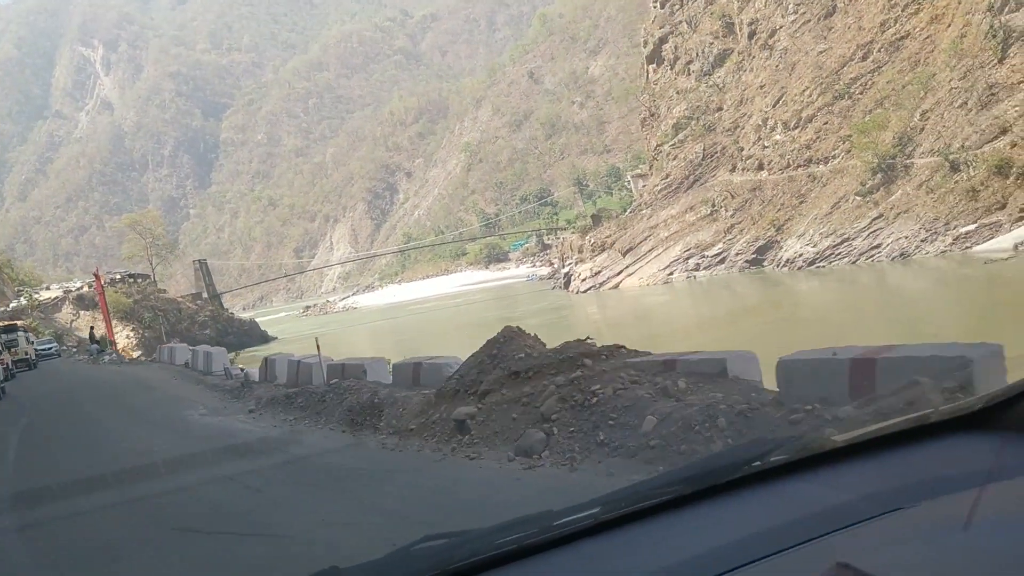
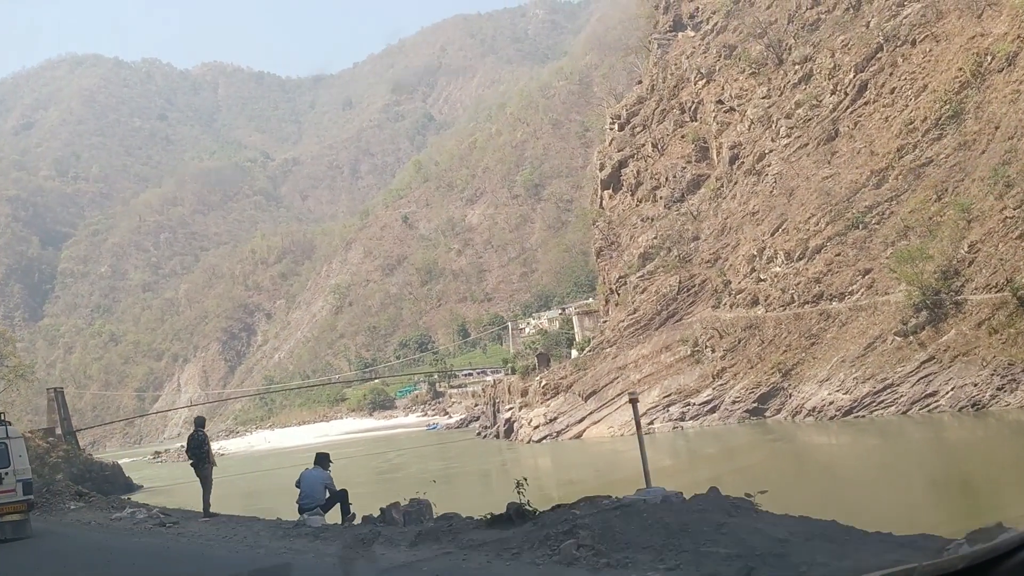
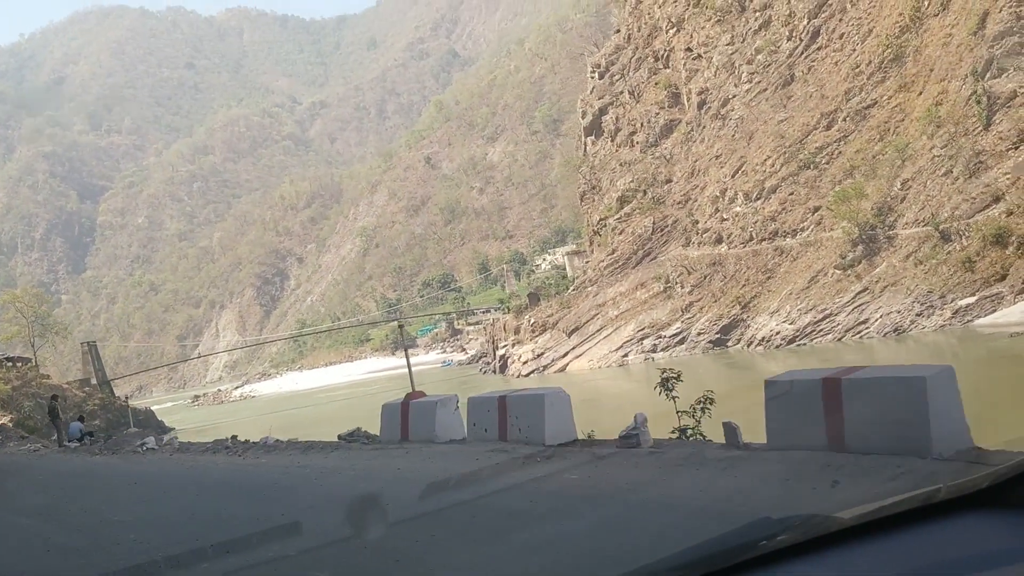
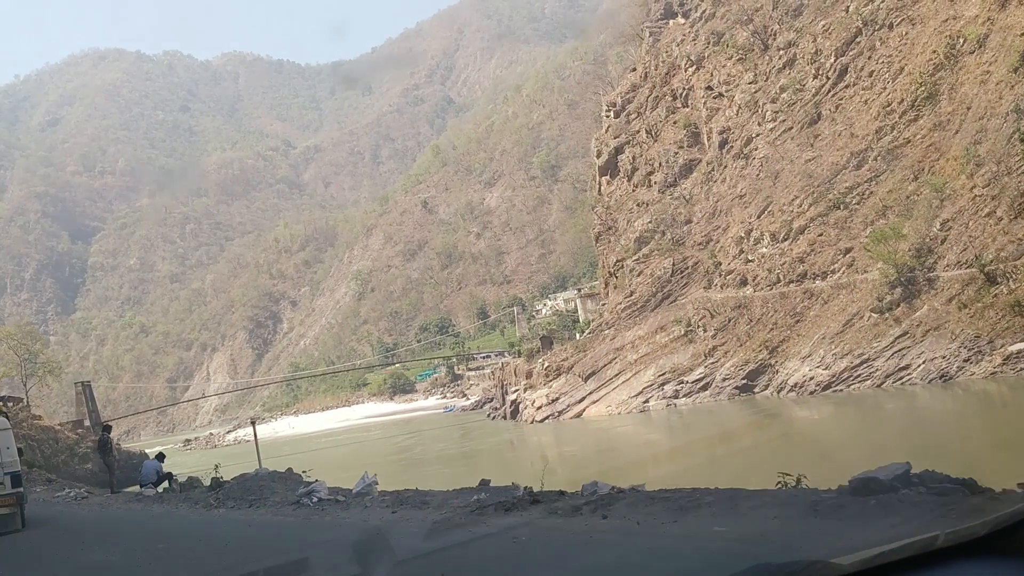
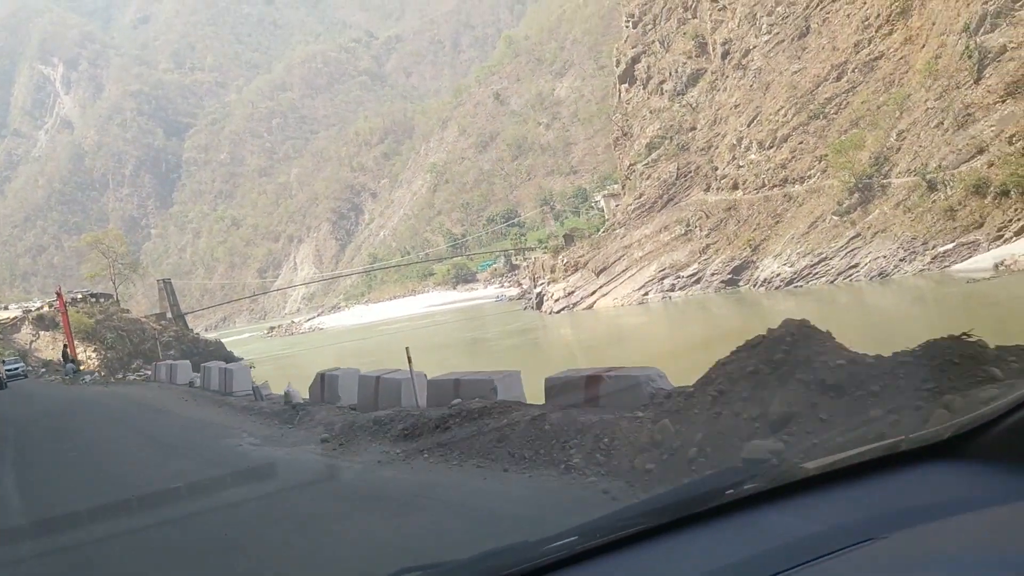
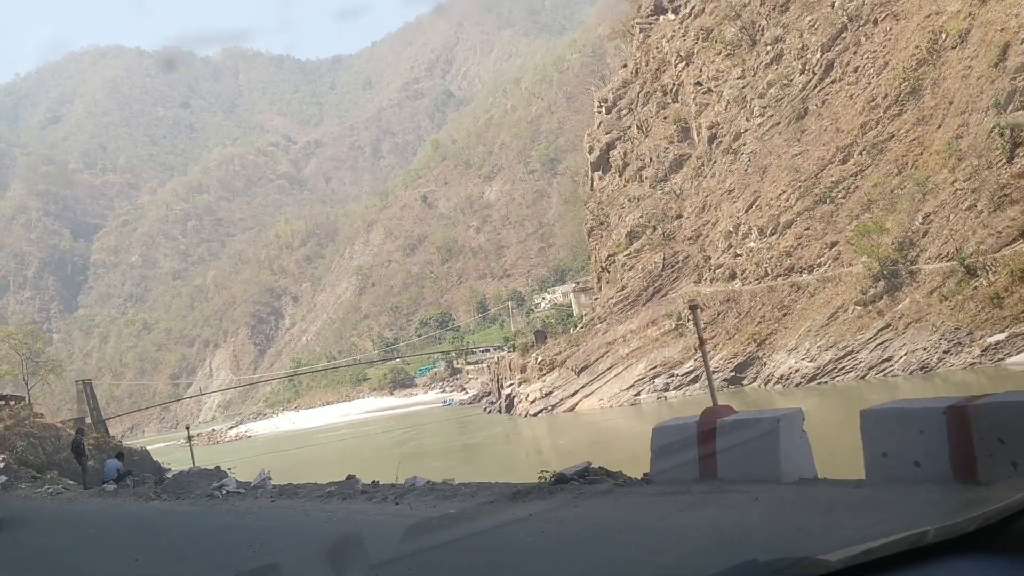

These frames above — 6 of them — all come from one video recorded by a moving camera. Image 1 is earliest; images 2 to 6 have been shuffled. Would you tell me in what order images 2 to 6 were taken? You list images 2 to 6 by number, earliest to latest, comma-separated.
5, 3, 6, 4, 2
